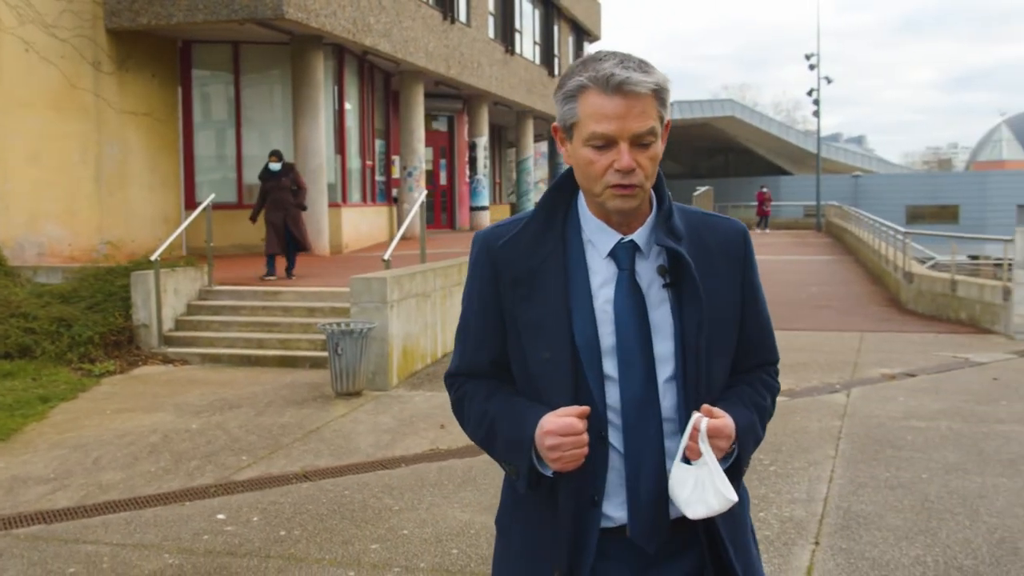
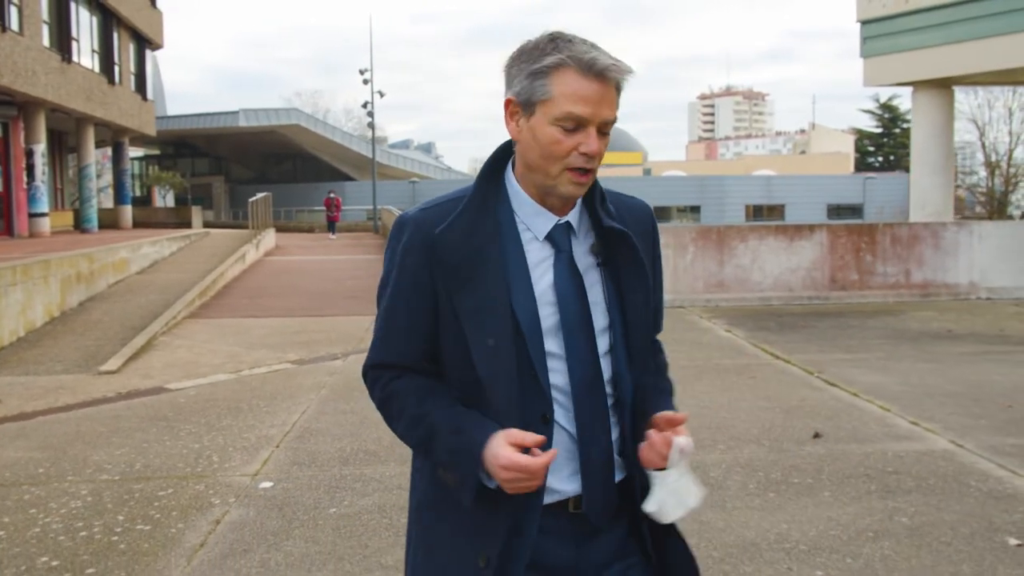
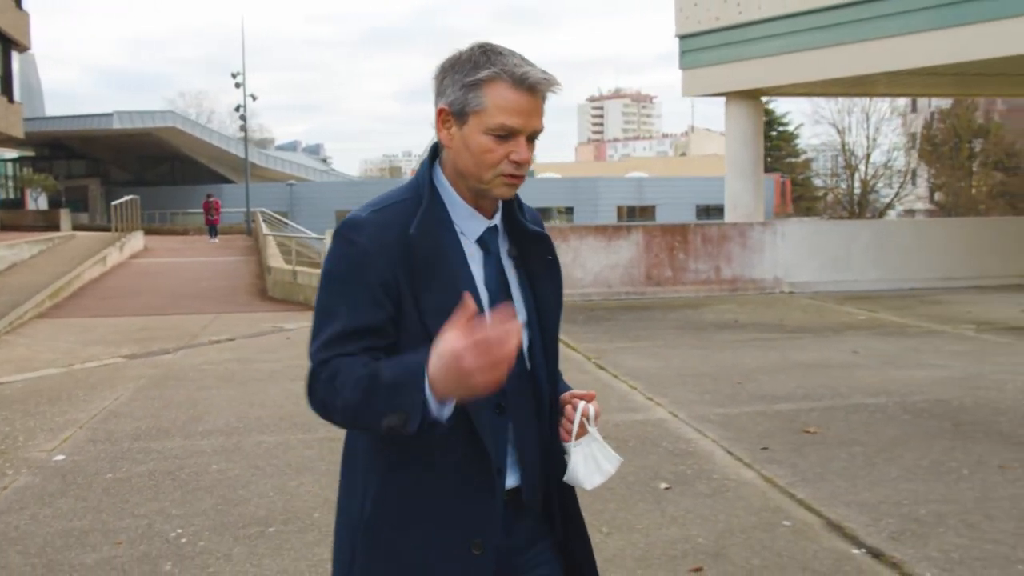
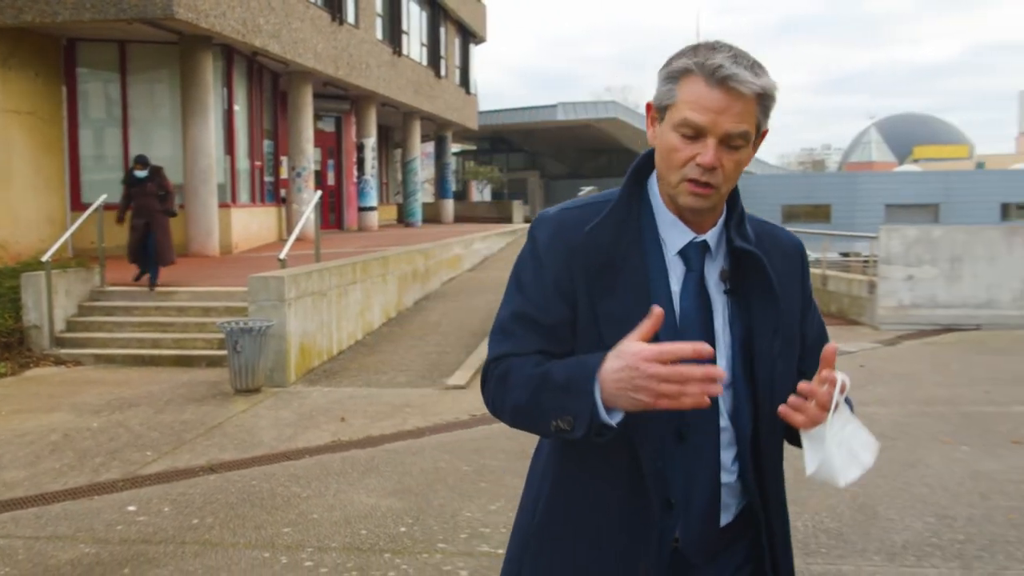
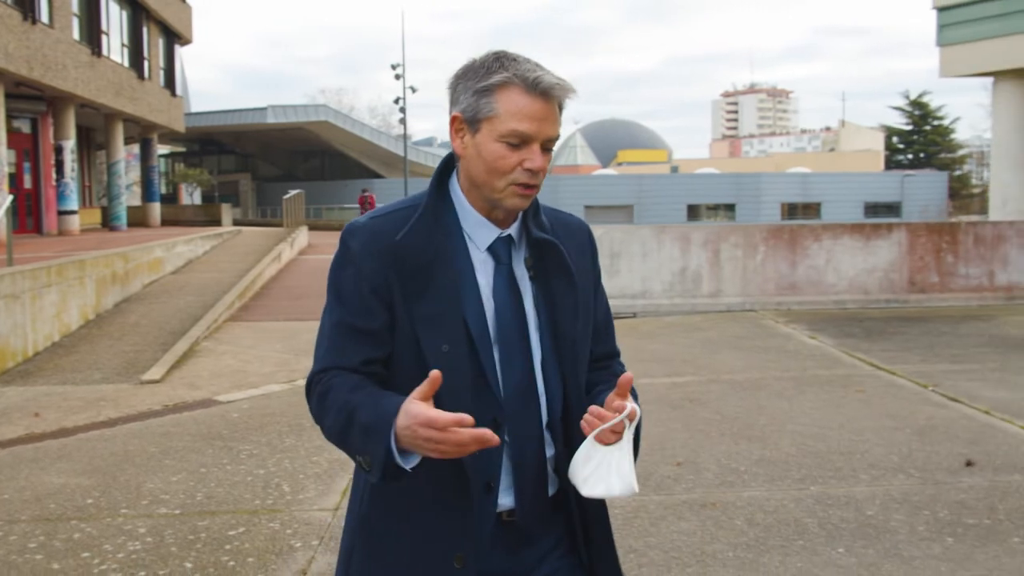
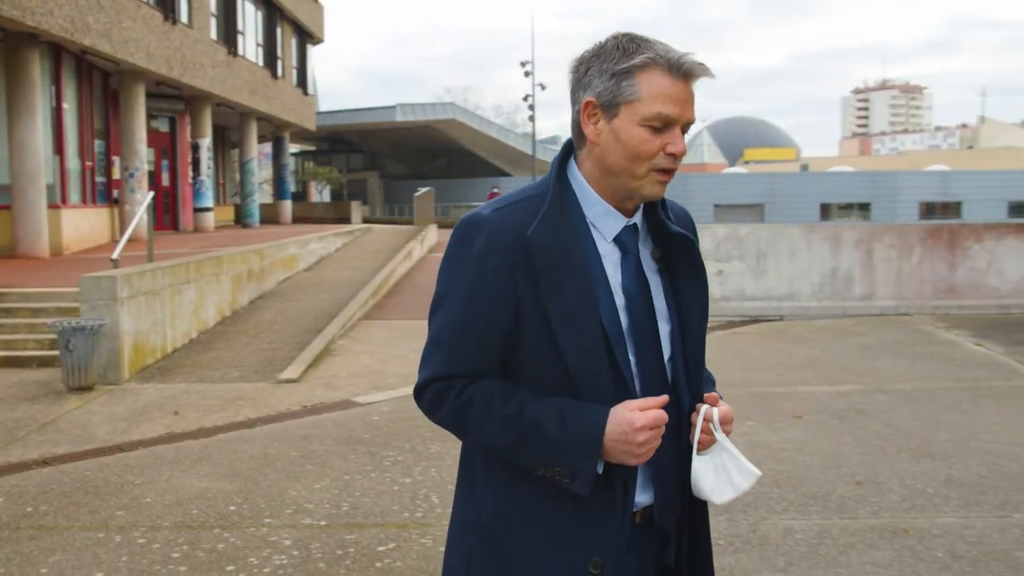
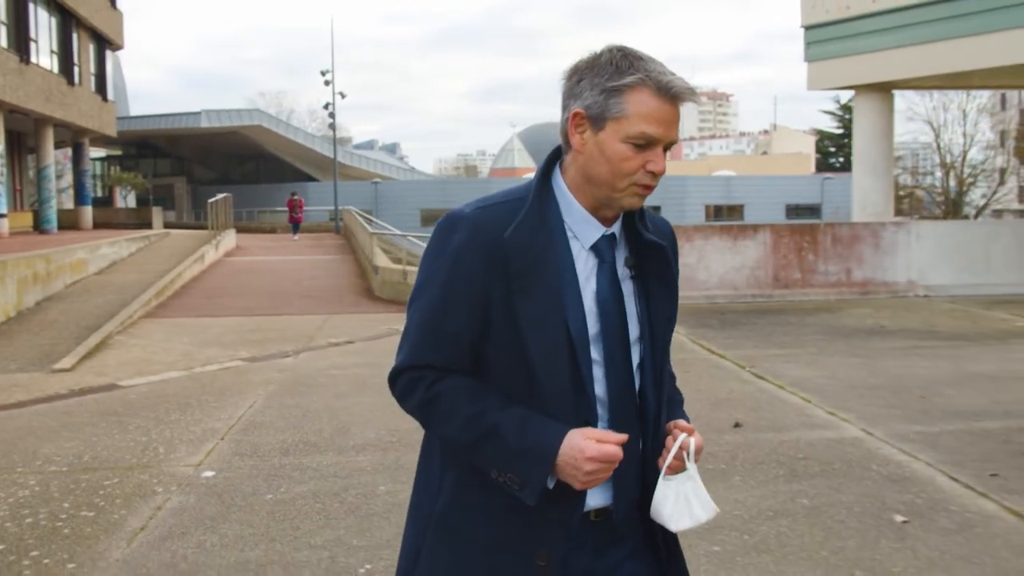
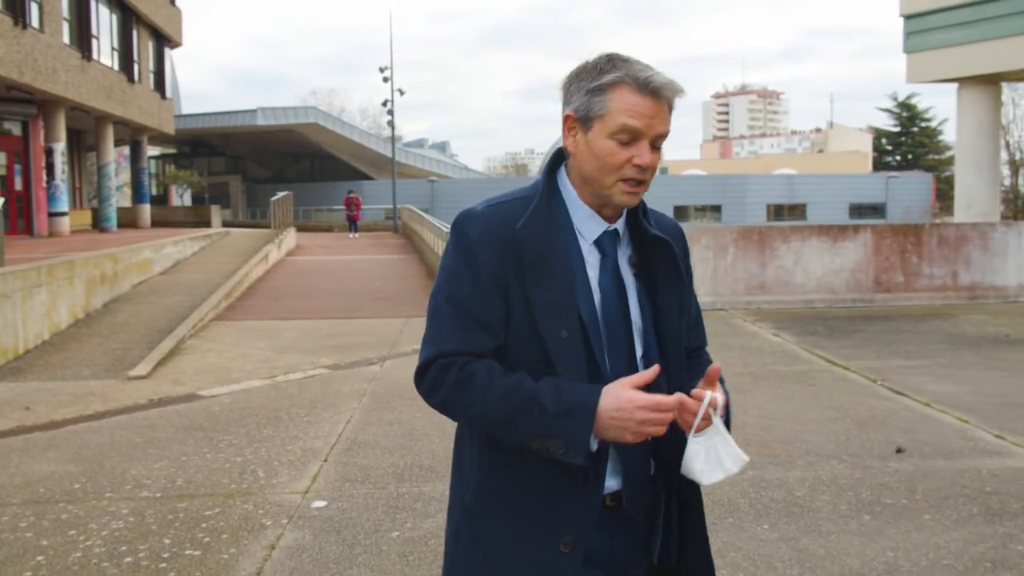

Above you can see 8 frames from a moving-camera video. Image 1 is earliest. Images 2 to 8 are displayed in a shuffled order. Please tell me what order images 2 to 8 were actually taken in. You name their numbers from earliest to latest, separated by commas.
4, 6, 5, 8, 2, 7, 3
